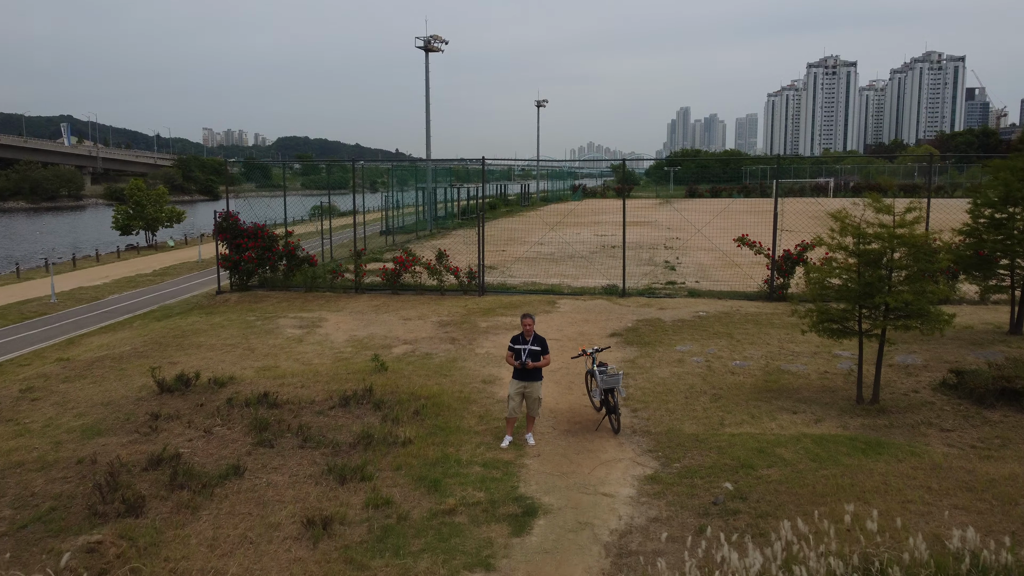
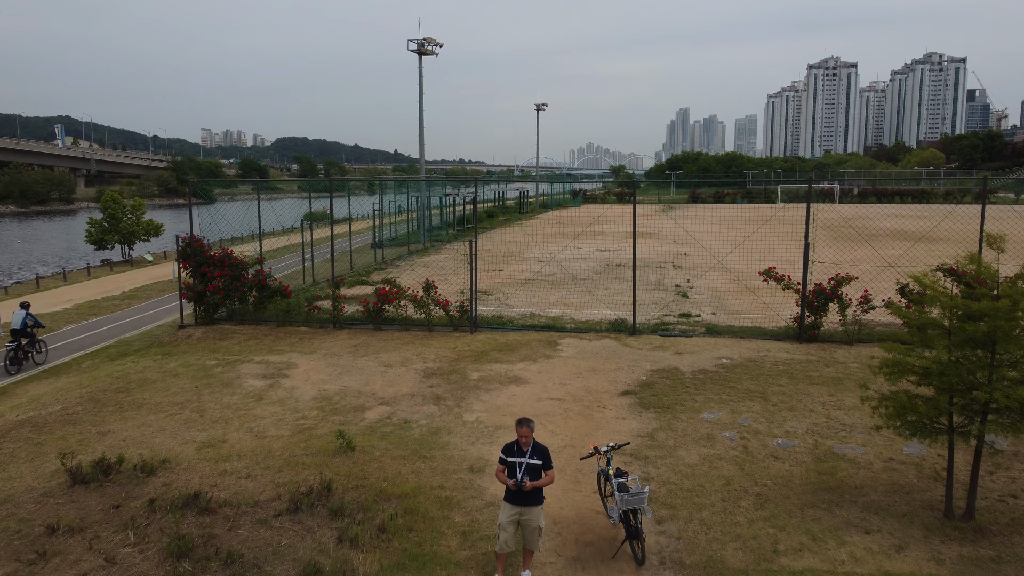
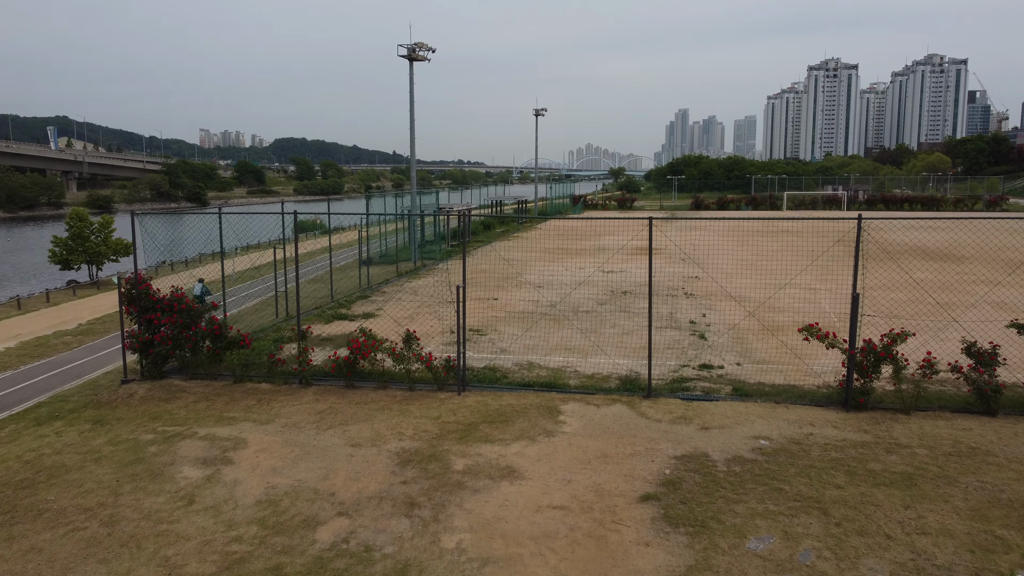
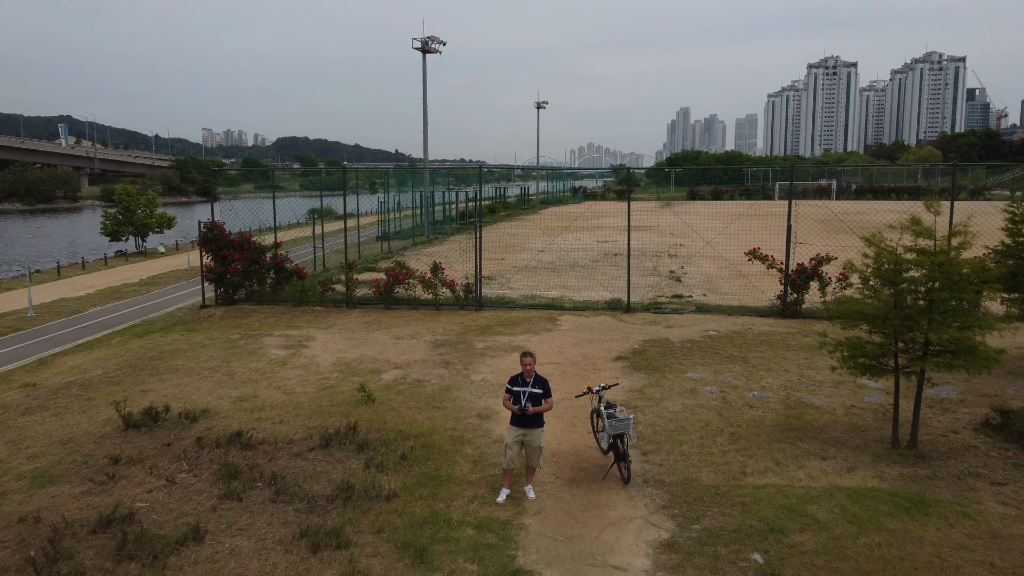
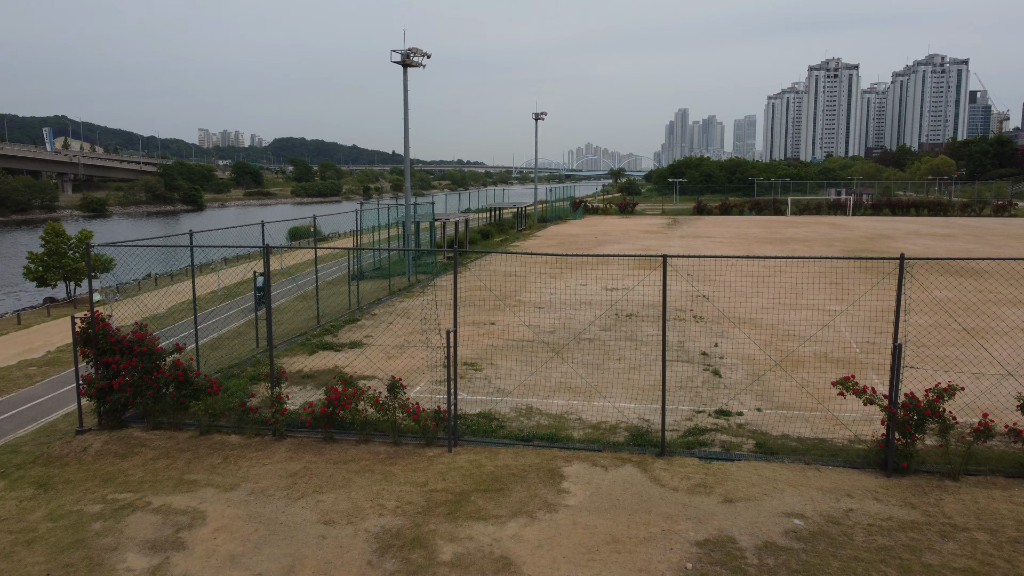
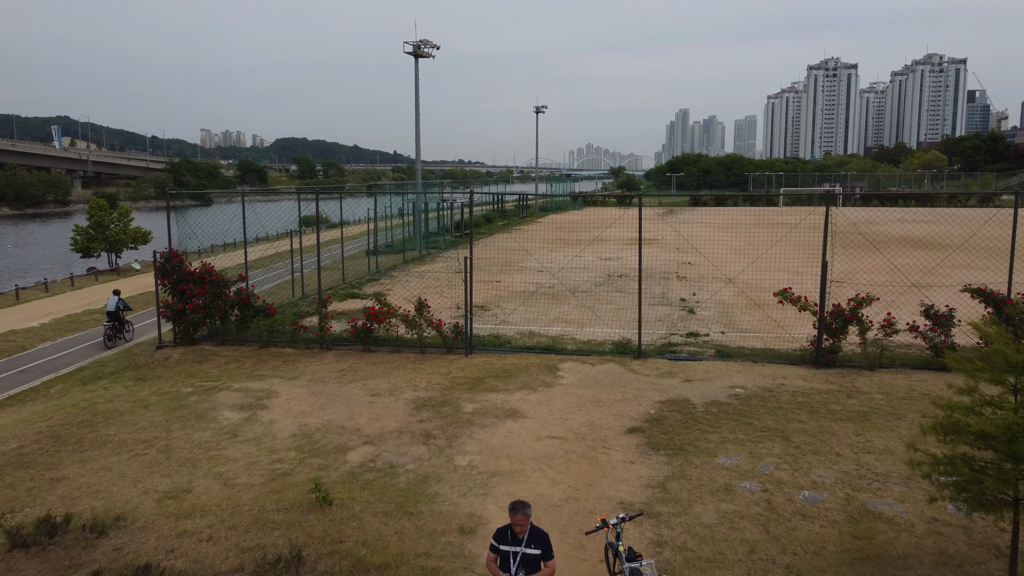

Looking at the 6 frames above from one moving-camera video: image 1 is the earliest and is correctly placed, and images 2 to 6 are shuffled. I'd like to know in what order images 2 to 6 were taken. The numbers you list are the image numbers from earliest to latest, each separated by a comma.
4, 2, 6, 3, 5
